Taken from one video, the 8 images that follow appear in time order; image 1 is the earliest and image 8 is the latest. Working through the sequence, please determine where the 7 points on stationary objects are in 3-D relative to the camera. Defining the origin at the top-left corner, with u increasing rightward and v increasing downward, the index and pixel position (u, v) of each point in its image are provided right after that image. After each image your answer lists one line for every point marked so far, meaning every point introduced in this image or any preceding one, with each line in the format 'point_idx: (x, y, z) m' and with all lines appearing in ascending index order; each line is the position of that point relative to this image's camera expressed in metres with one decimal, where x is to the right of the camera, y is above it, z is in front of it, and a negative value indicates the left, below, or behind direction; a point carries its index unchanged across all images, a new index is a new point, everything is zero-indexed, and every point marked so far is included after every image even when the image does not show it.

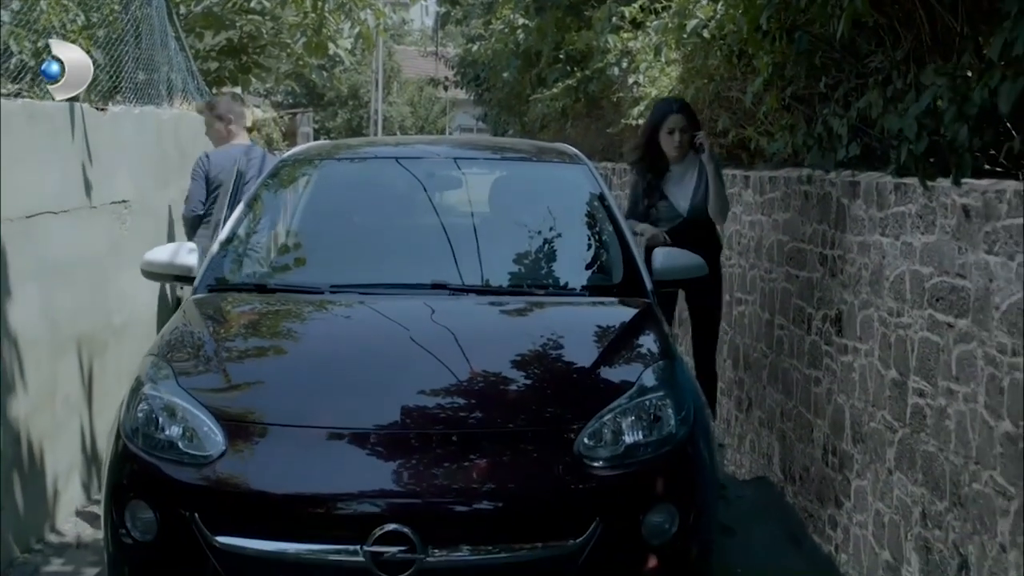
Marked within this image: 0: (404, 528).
0: (-0.3, -0.6, +3.2) m
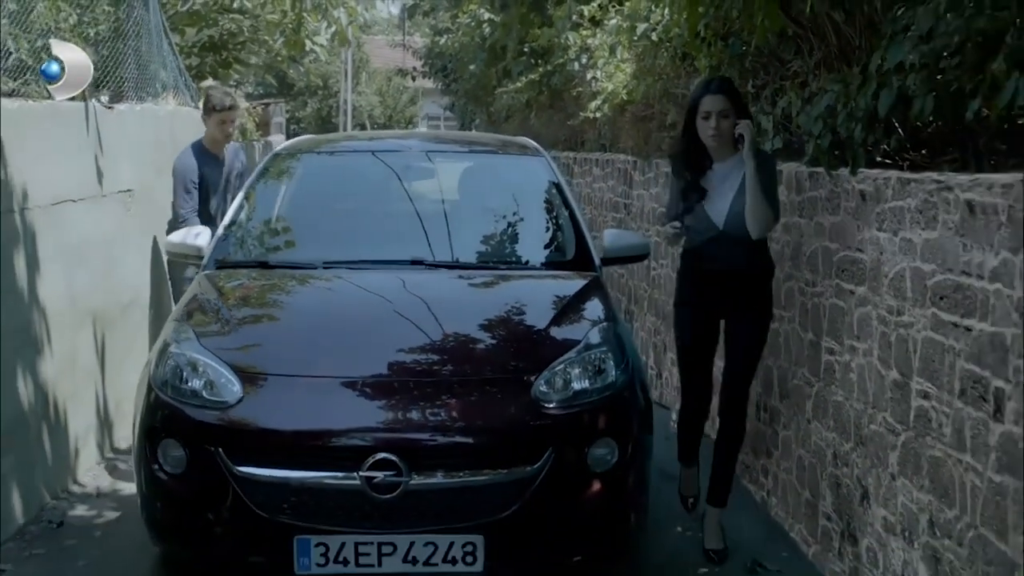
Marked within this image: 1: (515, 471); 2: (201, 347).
0: (-0.4, -0.5, +3.8) m
1: (0.0, -0.6, +3.9) m
2: (-1.1, -0.2, +4.3) m
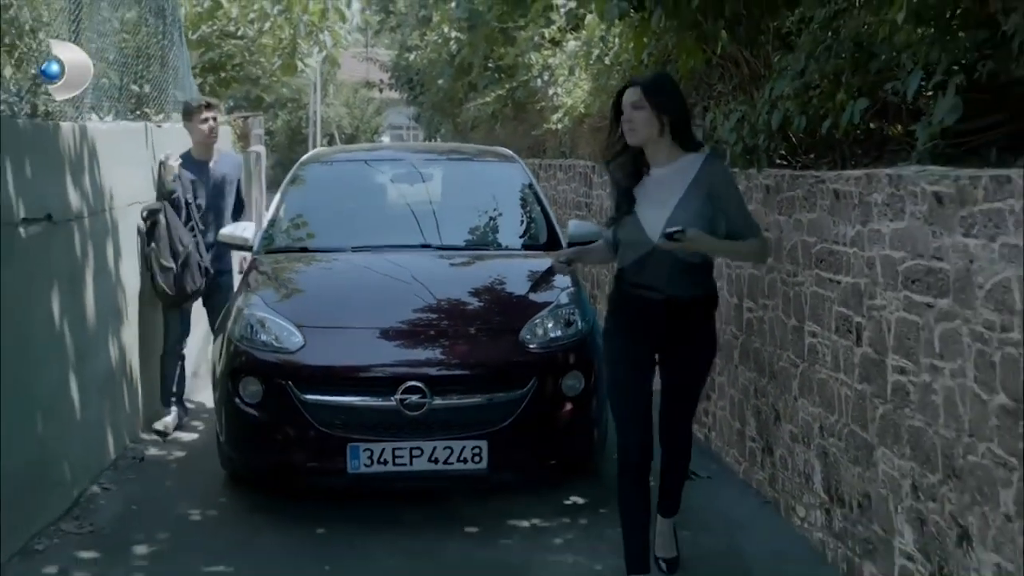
0: (-0.4, -0.4, +5.2) m
1: (0.0, -0.5, +5.3) m
2: (-1.1, -0.1, +5.6) m
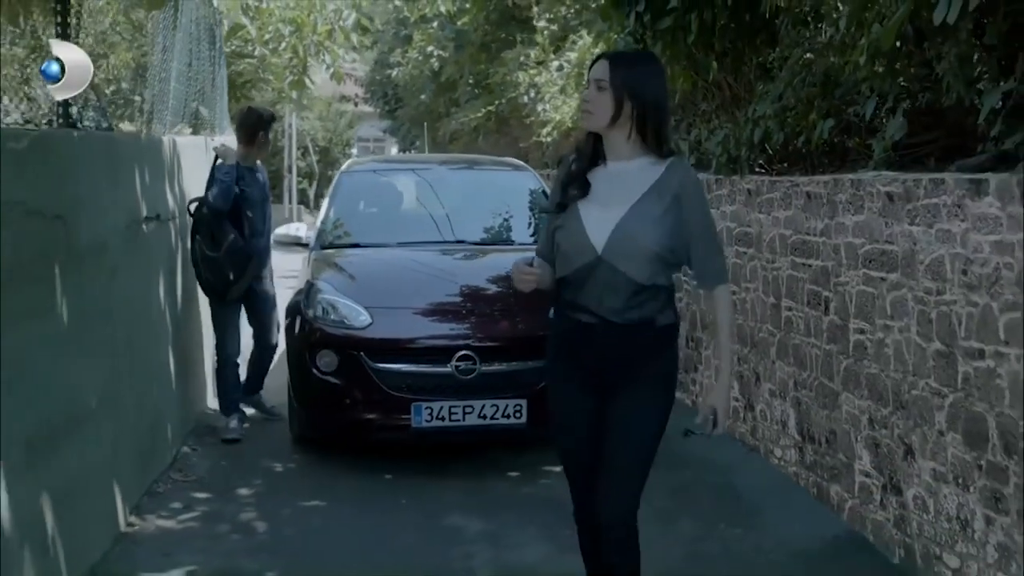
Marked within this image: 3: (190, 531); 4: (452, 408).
0: (-0.2, -0.3, +6.3) m
1: (+0.2, -0.4, +6.4) m
2: (-1.0, 0.0, +6.7) m
3: (-1.5, -1.1, +5.5) m
4: (-0.3, -0.6, +6.3) m
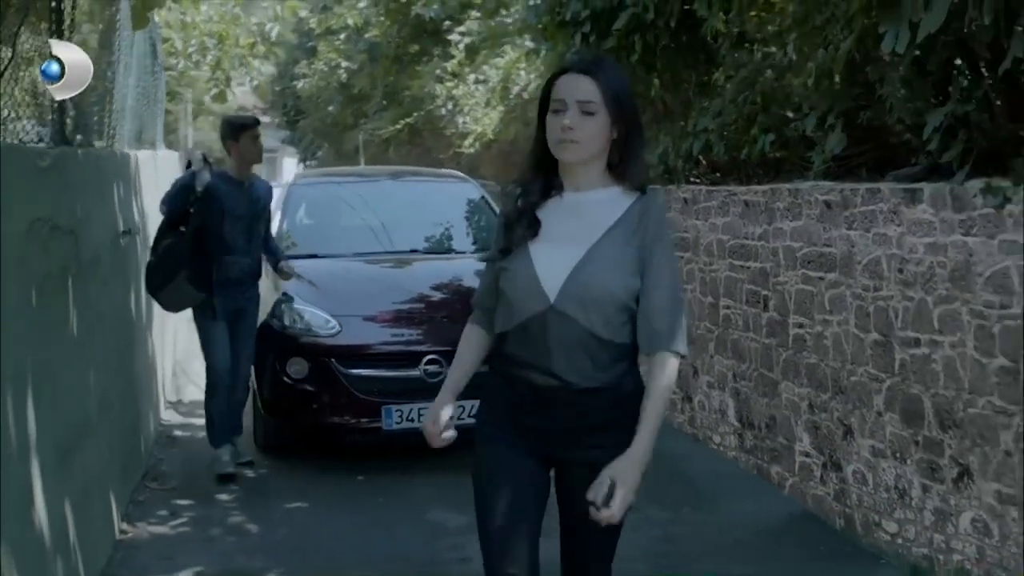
0: (-0.4, -0.4, +6.7) m
1: (-0.1, -0.4, +6.9) m
2: (-1.2, -0.1, +7.0) m
3: (-1.6, -1.2, +5.8) m
4: (-0.5, -0.7, +6.7) m
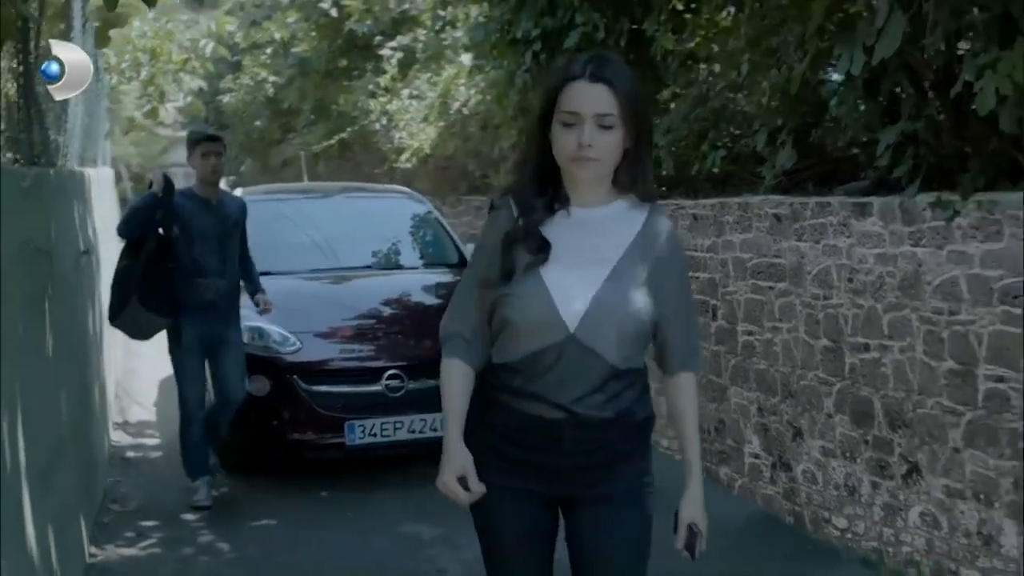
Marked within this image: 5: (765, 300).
0: (-0.7, -0.5, +6.9) m
1: (-0.3, -0.5, +7.0) m
2: (-1.5, -0.2, +7.1) m
3: (-1.7, -1.3, +5.9) m
4: (-0.7, -0.7, +6.9) m
5: (+1.3, -0.1, +6.2) m
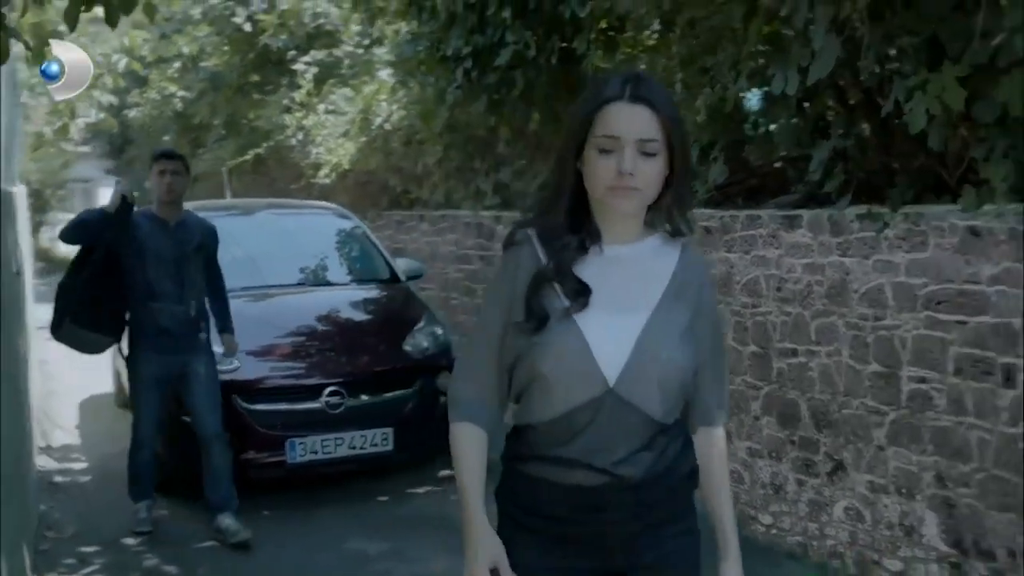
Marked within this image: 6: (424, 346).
0: (-1.0, -0.5, +7.0) m
1: (-0.7, -0.5, +7.2) m
2: (-1.8, -0.2, +7.2) m
3: (-2.0, -1.3, +5.9) m
4: (-1.1, -0.8, +6.9) m
5: (+1.0, -0.1, +6.5) m
6: (-0.6, -0.3, +7.4) m
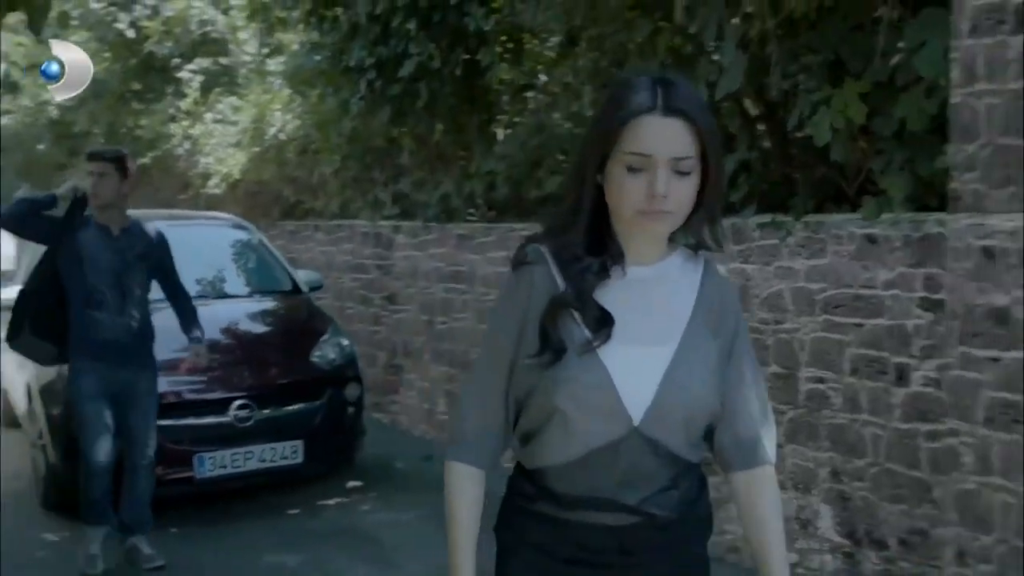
0: (-1.6, -0.6, +7.0) m
1: (-1.2, -0.6, +7.2) m
2: (-2.4, -0.3, +7.1) m
3: (-2.4, -1.3, +5.8) m
4: (-1.6, -0.8, +6.9) m
5: (+0.5, -0.2, +6.7) m
6: (-1.2, -0.4, +7.4) m
